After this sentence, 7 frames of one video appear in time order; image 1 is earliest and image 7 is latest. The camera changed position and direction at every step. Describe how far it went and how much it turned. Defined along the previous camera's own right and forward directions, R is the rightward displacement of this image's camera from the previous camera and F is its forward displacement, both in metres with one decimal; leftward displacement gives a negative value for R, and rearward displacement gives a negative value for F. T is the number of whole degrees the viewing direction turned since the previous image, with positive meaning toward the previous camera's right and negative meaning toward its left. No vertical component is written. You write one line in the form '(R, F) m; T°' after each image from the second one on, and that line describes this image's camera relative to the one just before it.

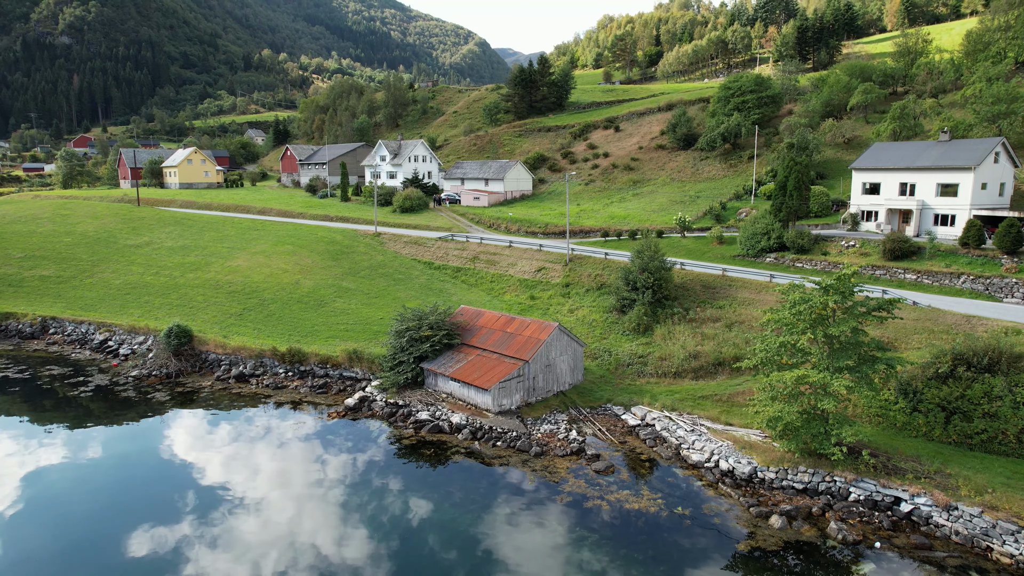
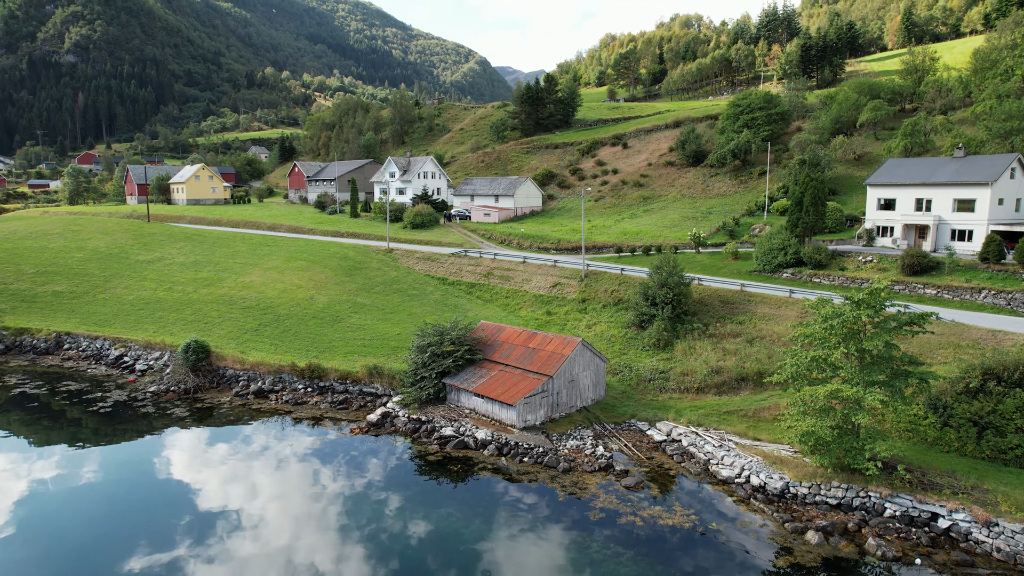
(-1.0, 0.0) m; 0°
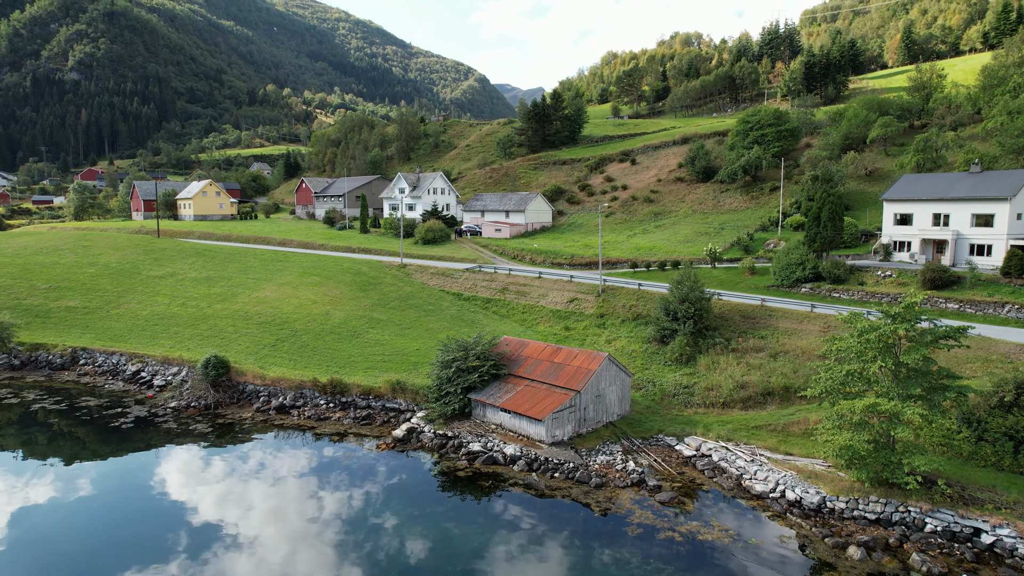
(-1.1, 0.0) m; 0°
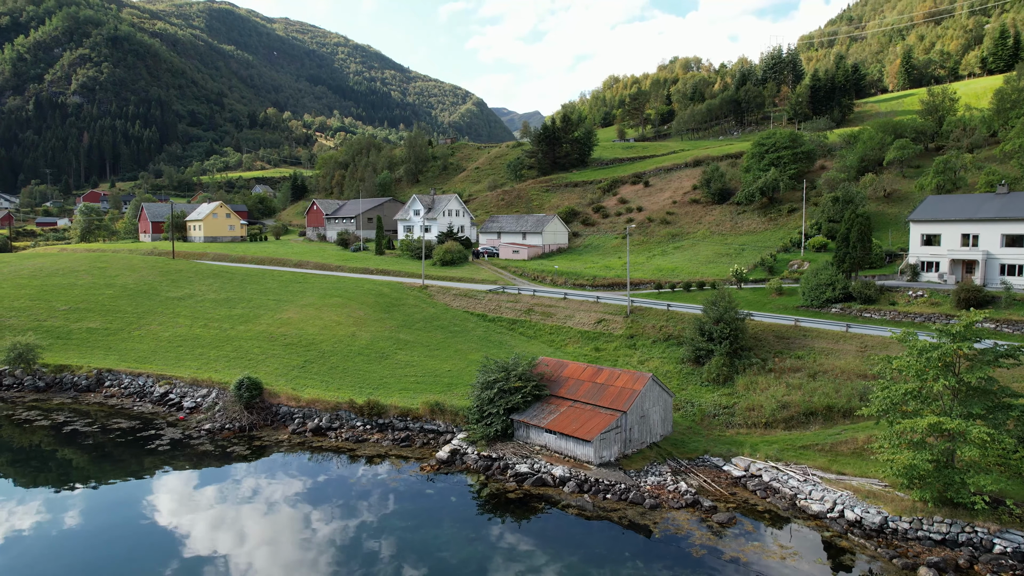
(-1.9, 0.0) m; 0°
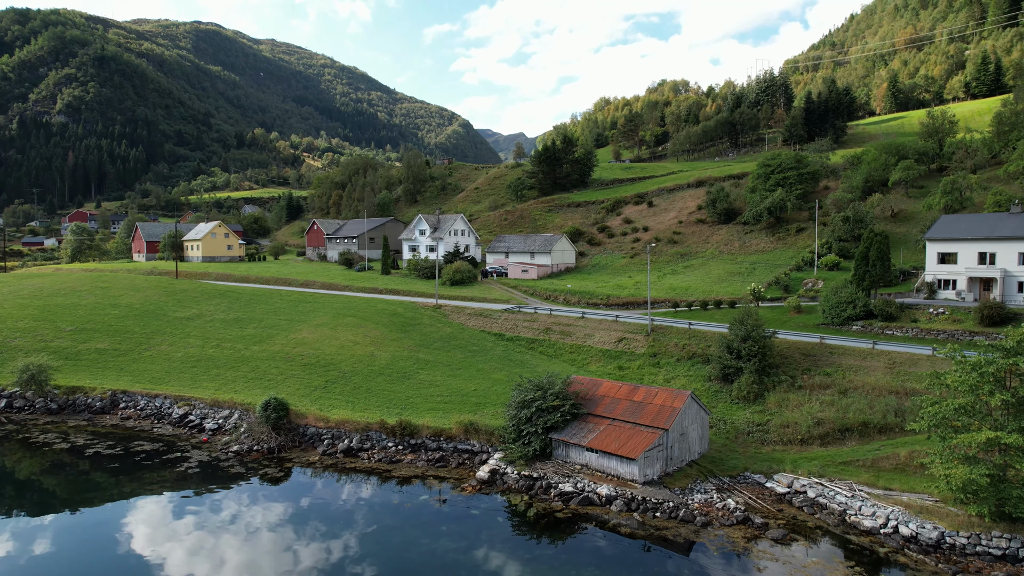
(-2.2, 0.0) m; +1°
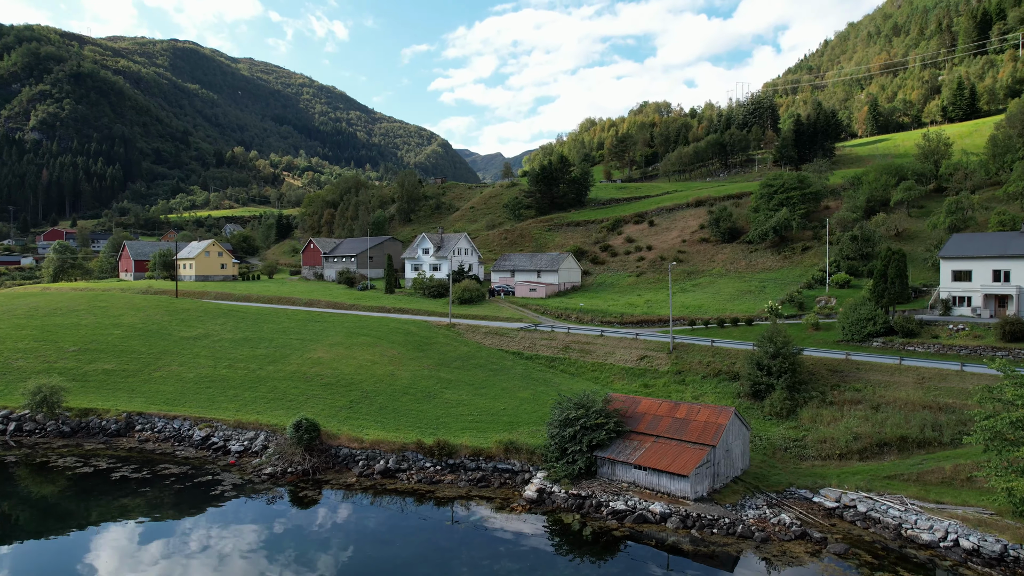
(-2.8, 0.0) m; +2°
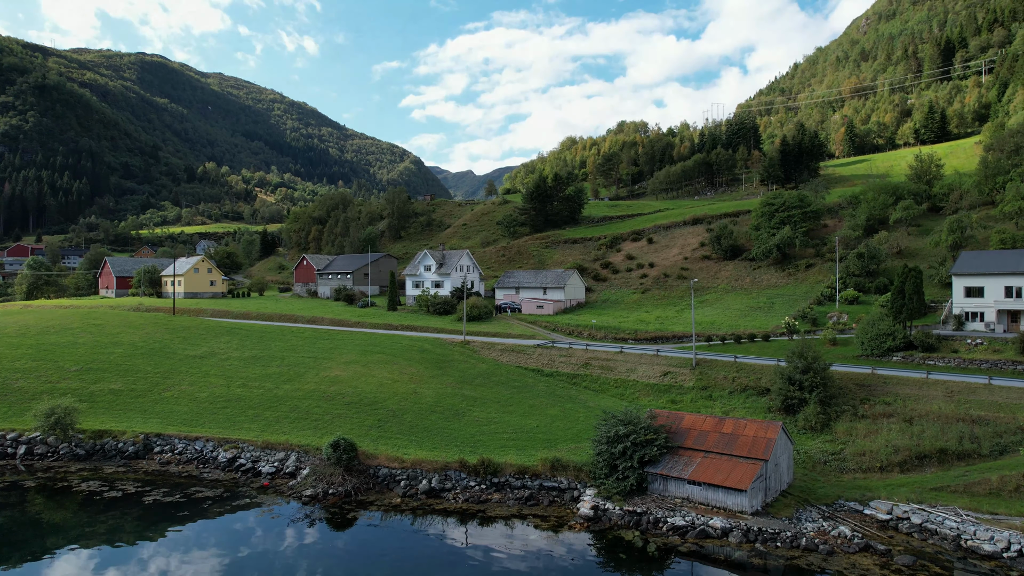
(-3.3, +0.1) m; +3°
